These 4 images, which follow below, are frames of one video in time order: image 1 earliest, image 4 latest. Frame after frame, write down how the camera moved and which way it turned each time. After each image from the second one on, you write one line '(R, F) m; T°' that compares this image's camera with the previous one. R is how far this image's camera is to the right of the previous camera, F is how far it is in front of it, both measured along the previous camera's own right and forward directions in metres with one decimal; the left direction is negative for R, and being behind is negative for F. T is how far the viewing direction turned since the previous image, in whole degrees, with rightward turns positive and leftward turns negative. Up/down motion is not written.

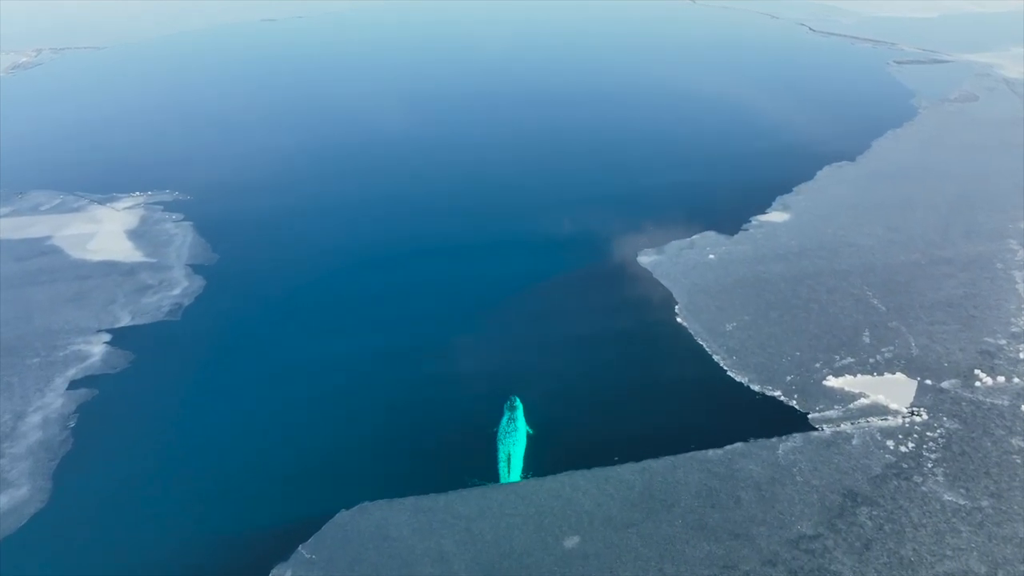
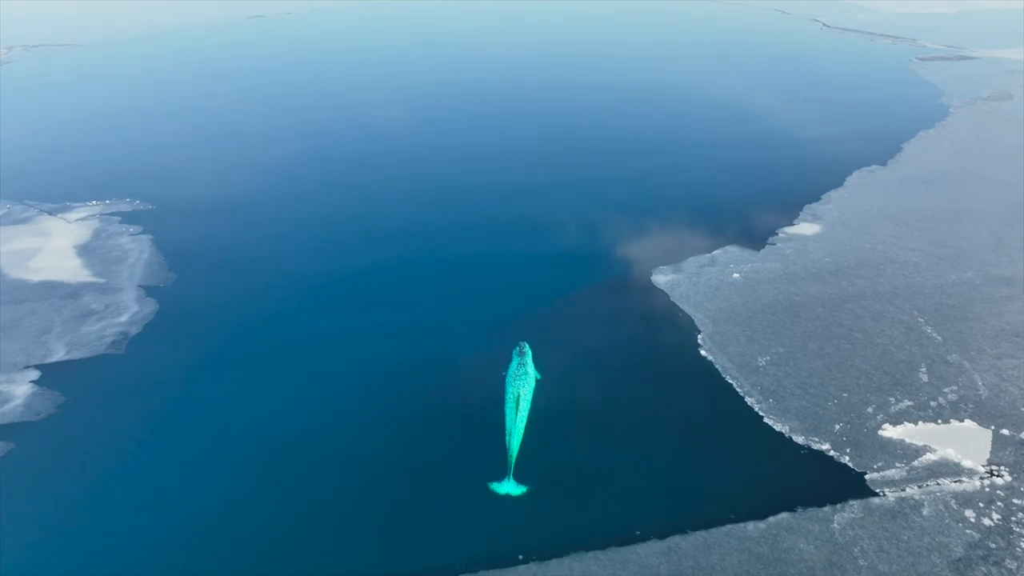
(+0.1, +4.9) m; 0°
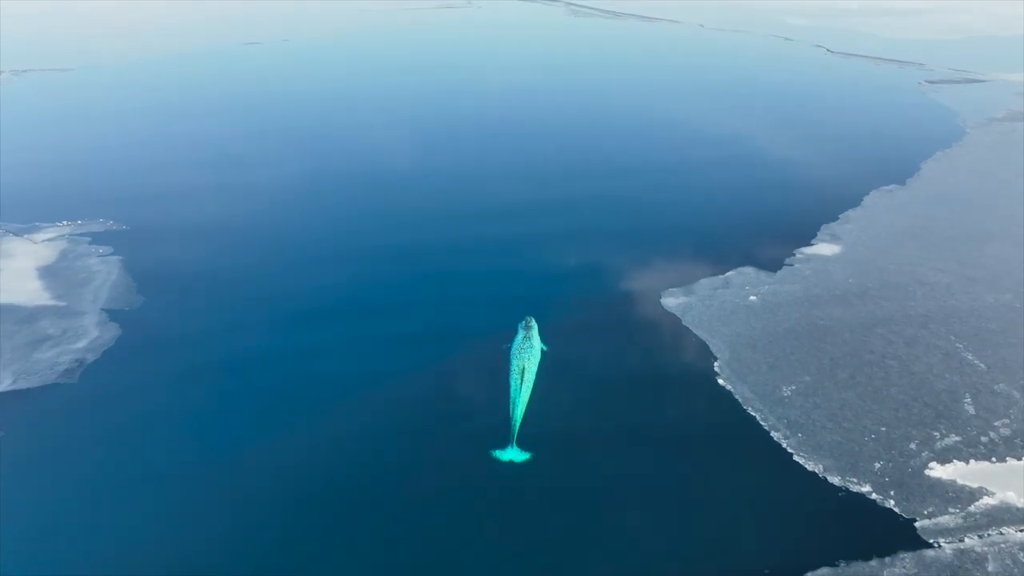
(+0.2, +2.9) m; 0°
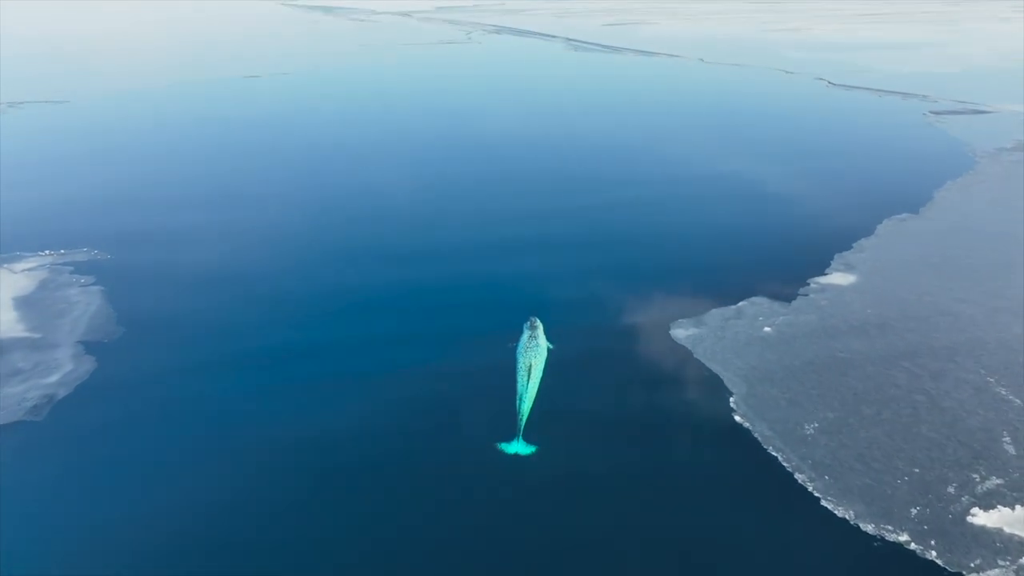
(0.0, +1.7) m; 0°
